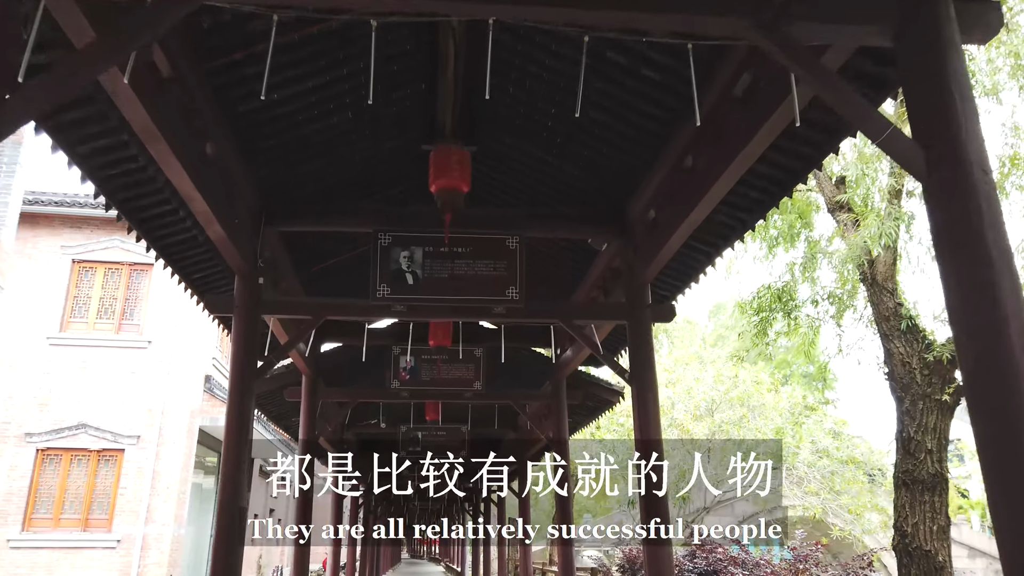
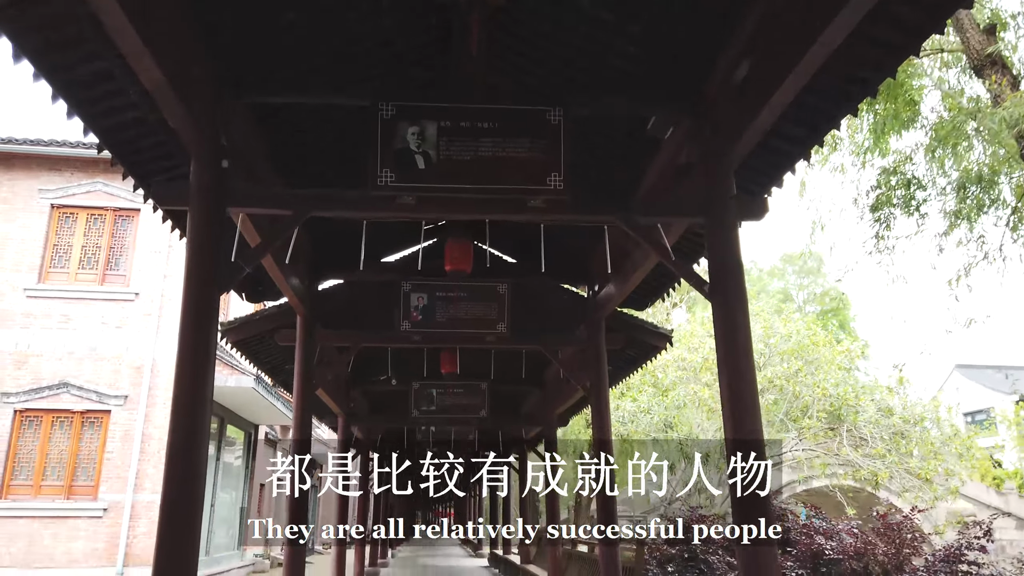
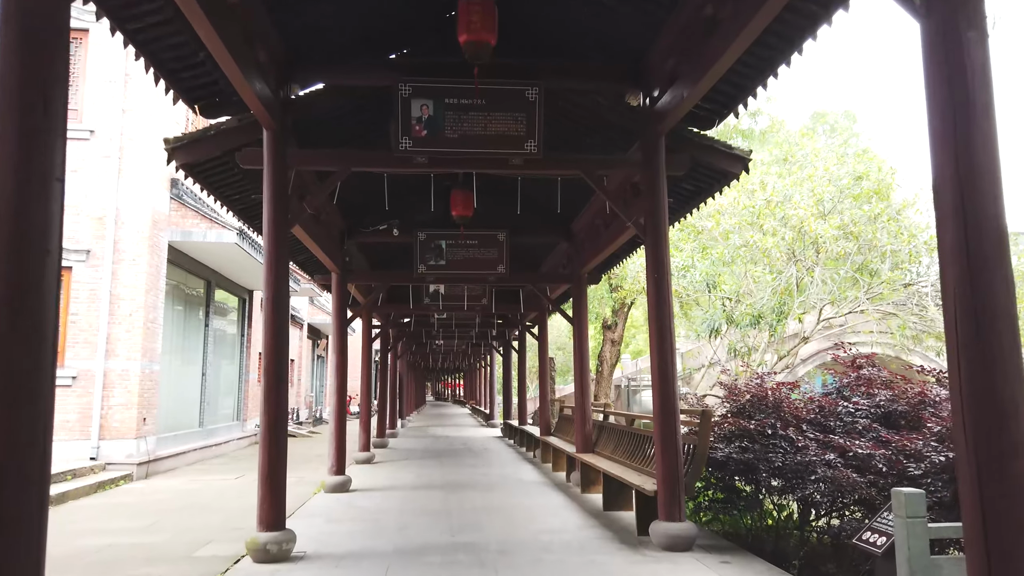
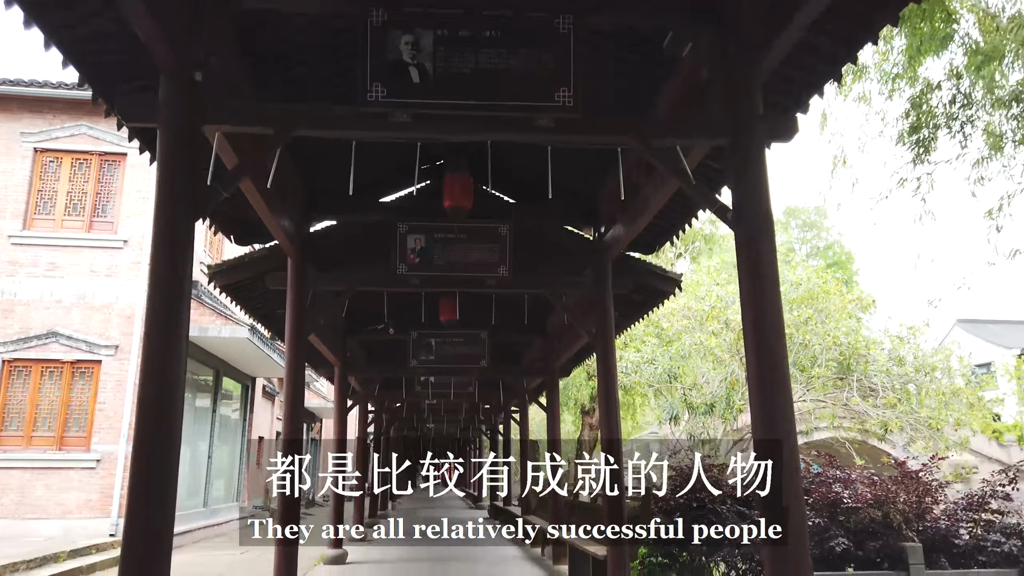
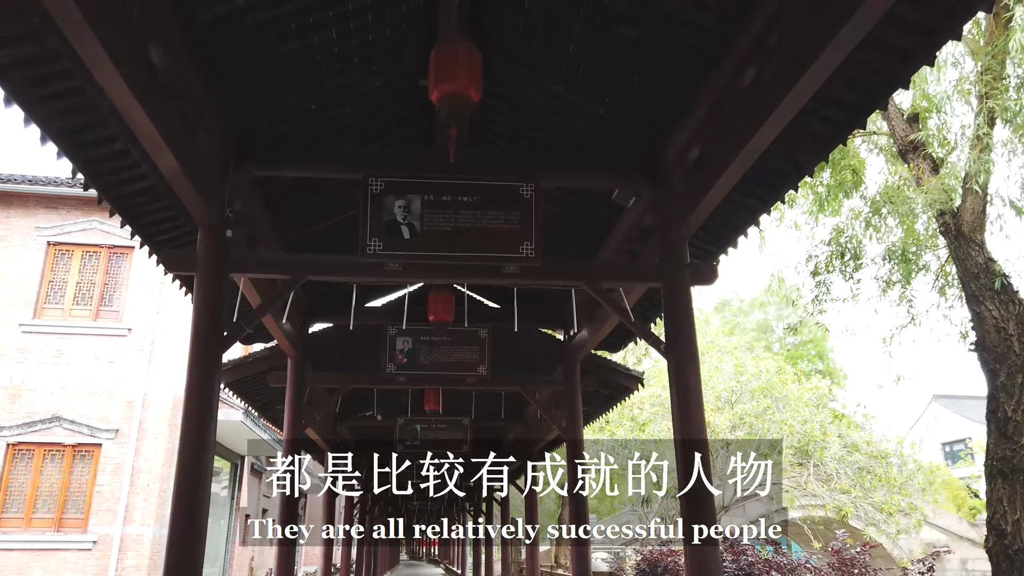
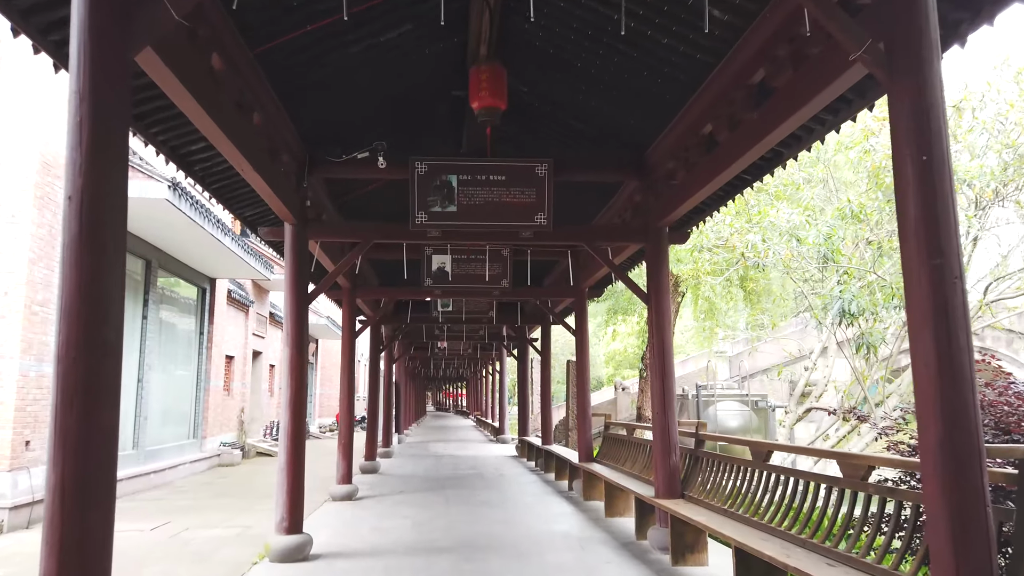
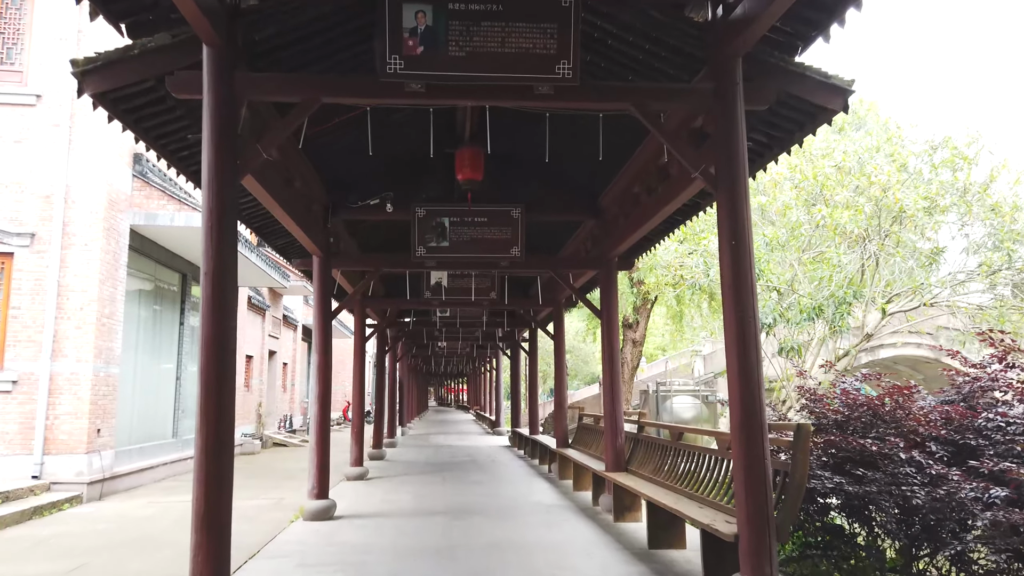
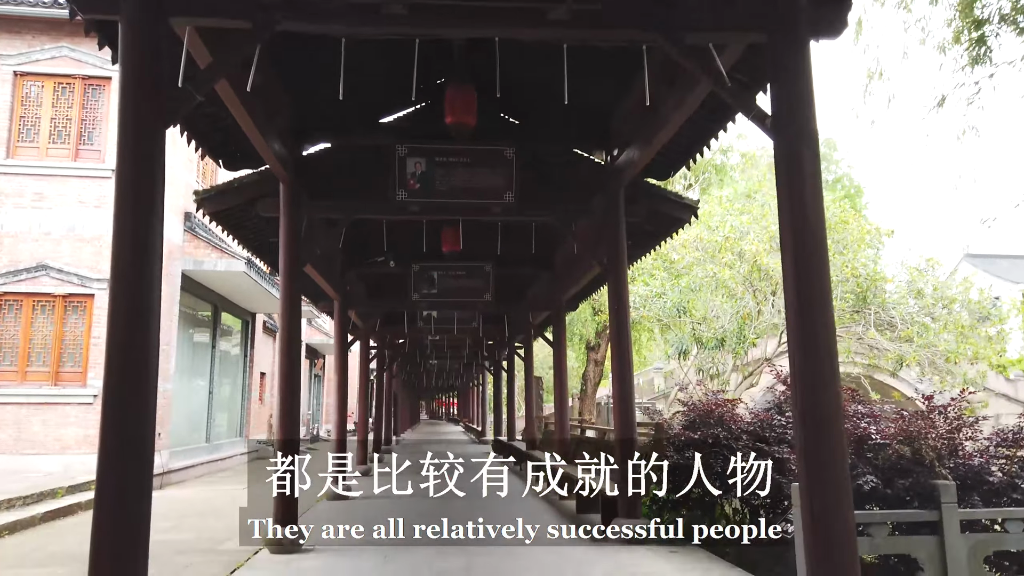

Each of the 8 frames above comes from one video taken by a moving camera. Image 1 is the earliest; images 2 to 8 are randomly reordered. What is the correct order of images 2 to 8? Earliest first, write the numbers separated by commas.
5, 2, 4, 8, 3, 7, 6
